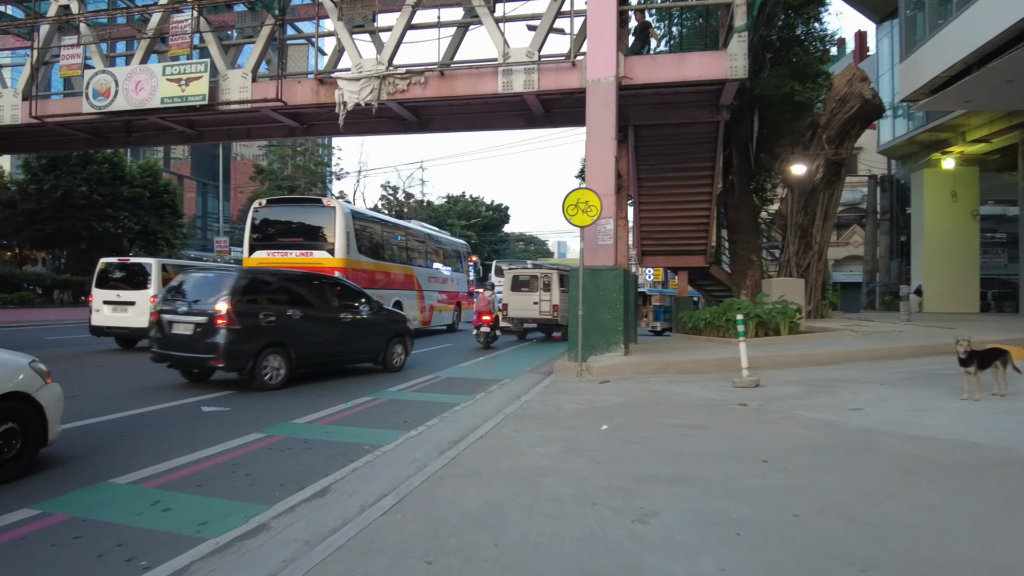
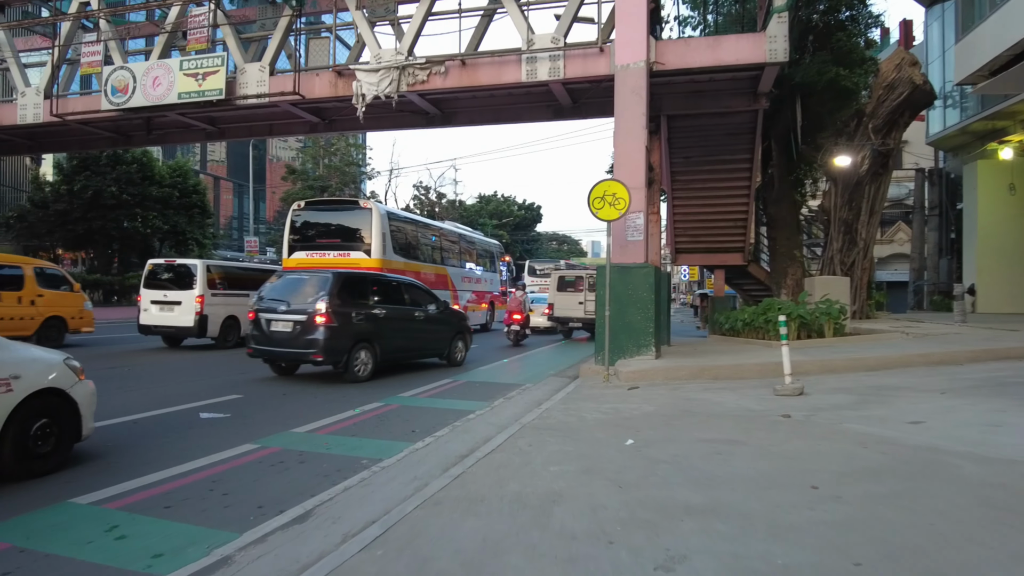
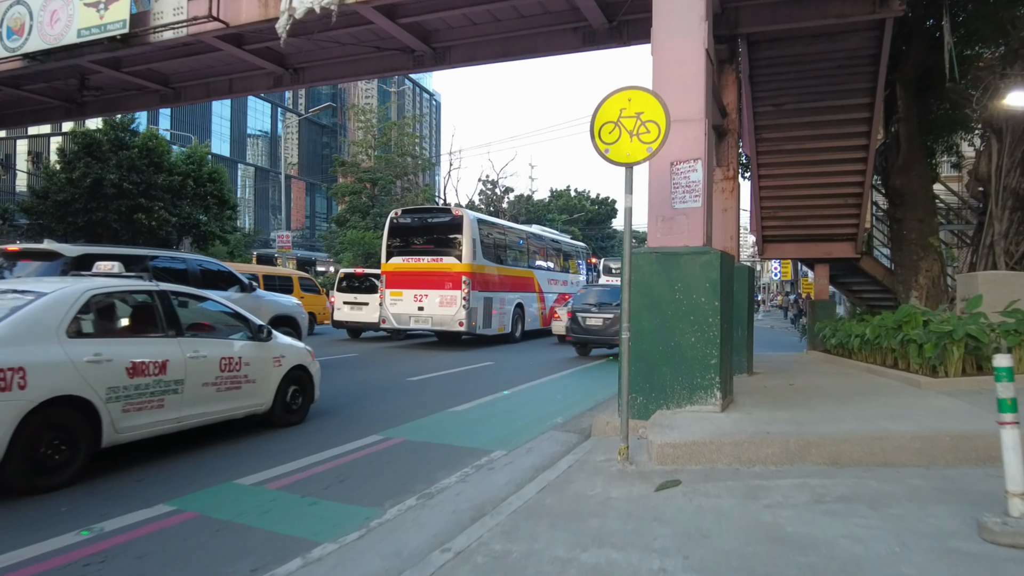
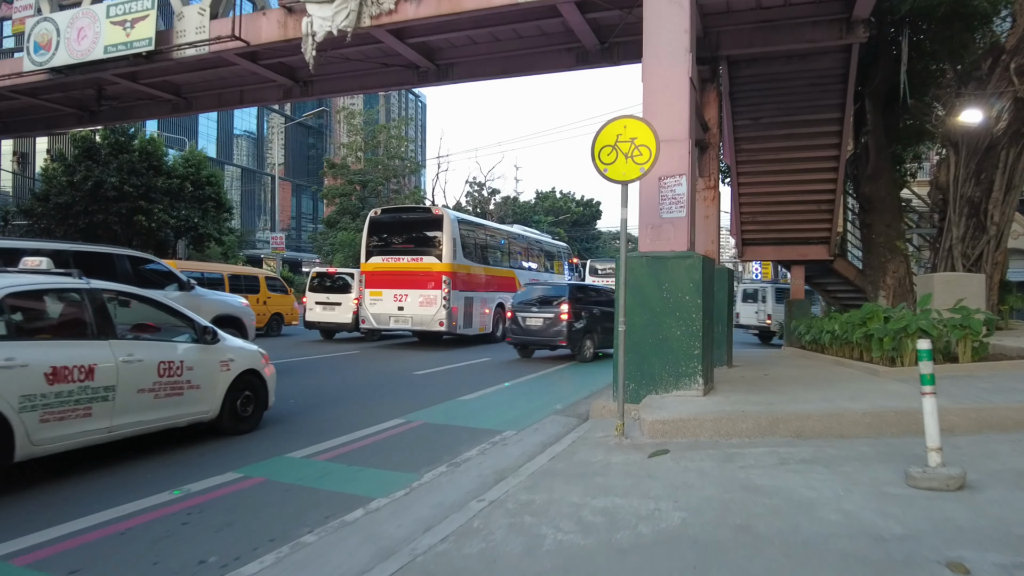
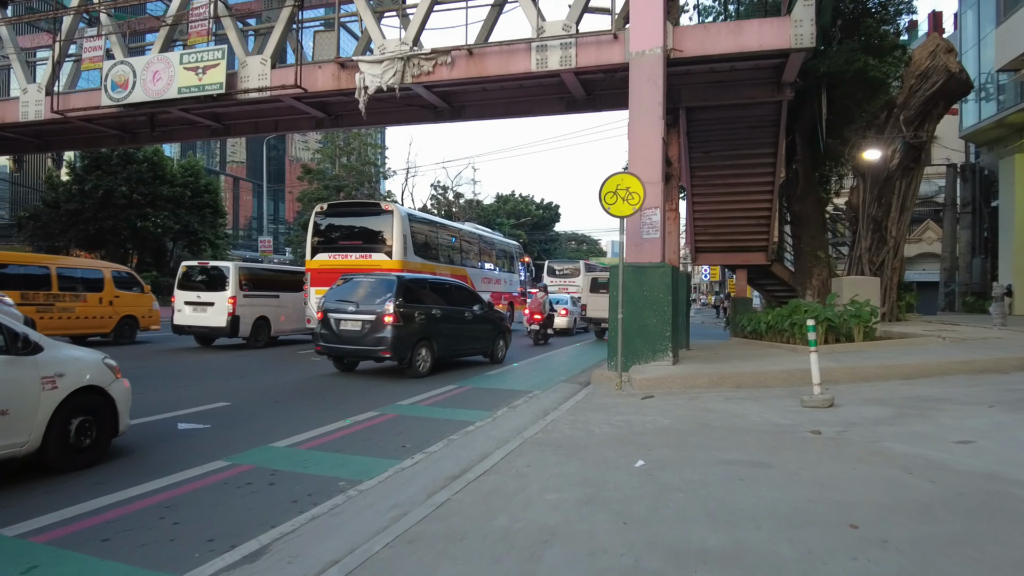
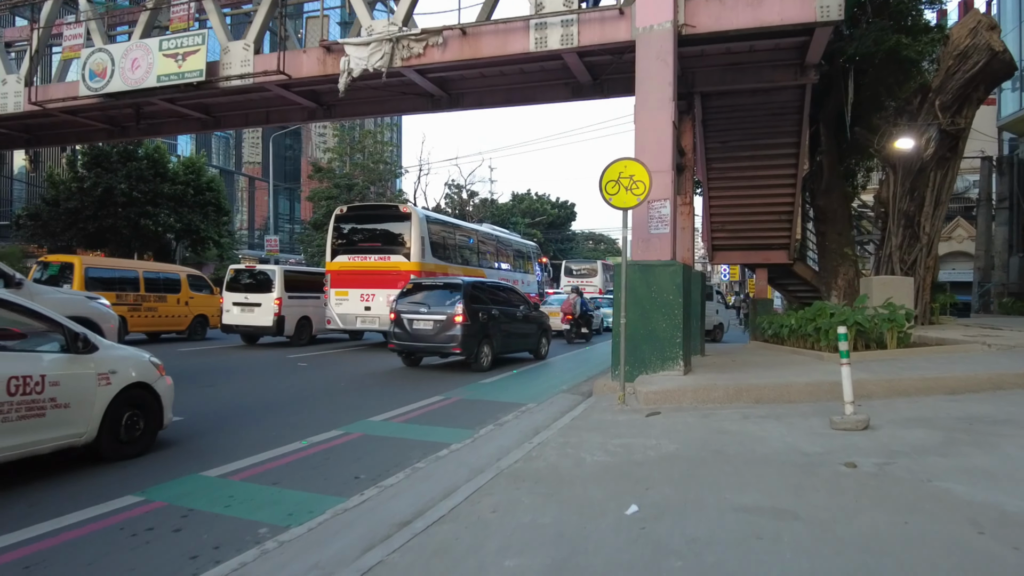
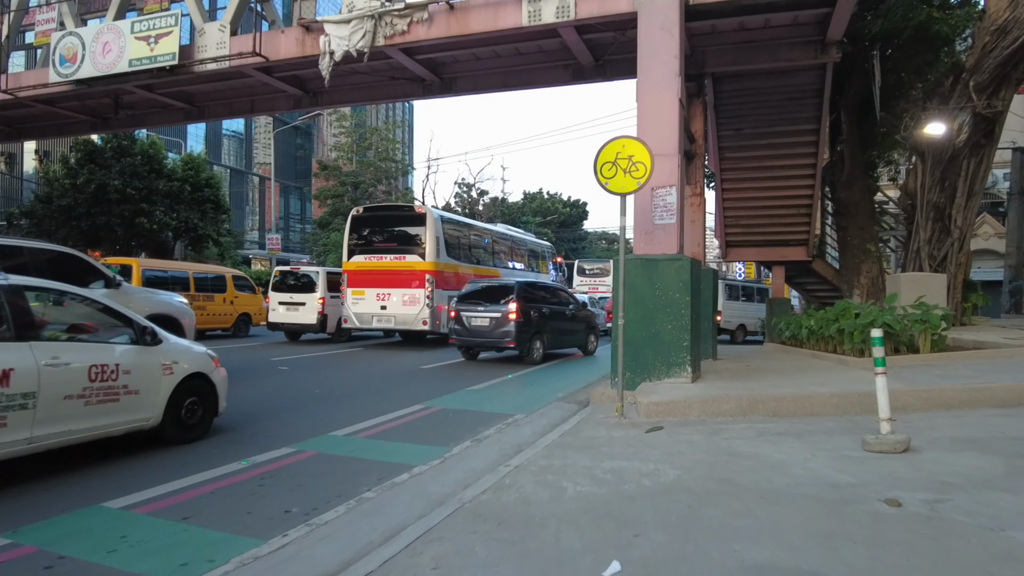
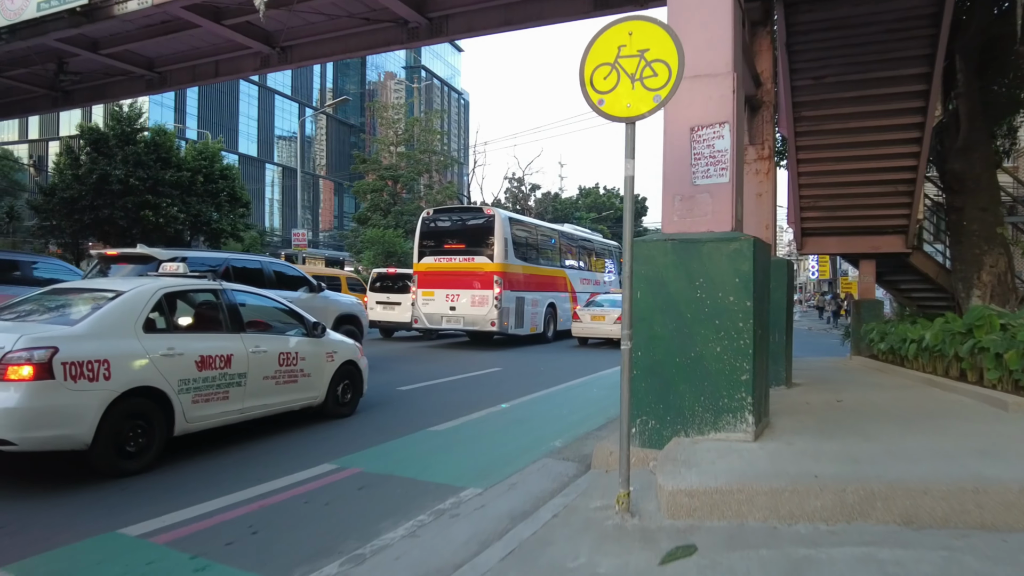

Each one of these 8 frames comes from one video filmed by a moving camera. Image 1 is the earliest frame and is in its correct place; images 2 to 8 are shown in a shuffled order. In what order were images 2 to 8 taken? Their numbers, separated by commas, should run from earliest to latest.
2, 5, 6, 7, 4, 3, 8
